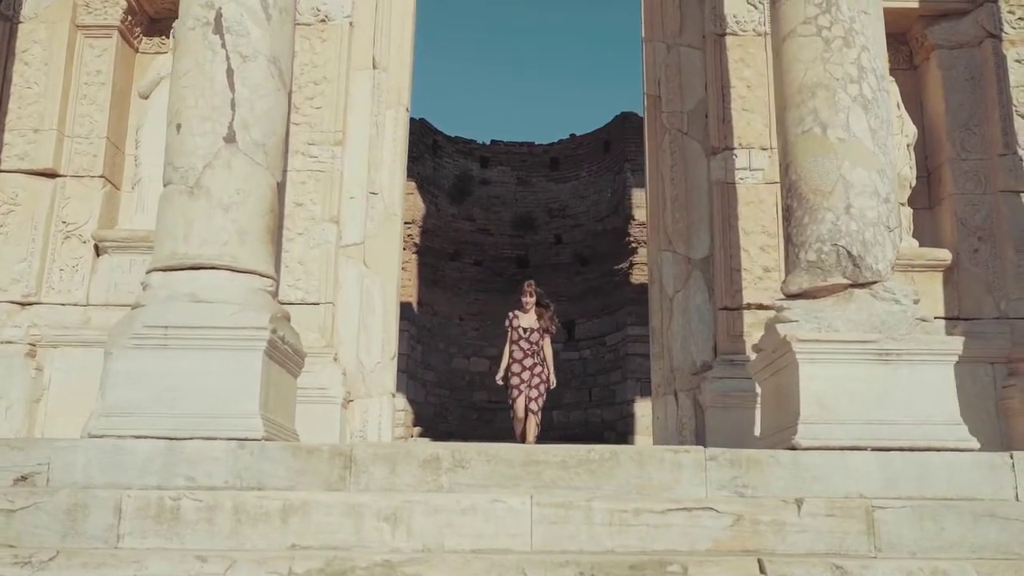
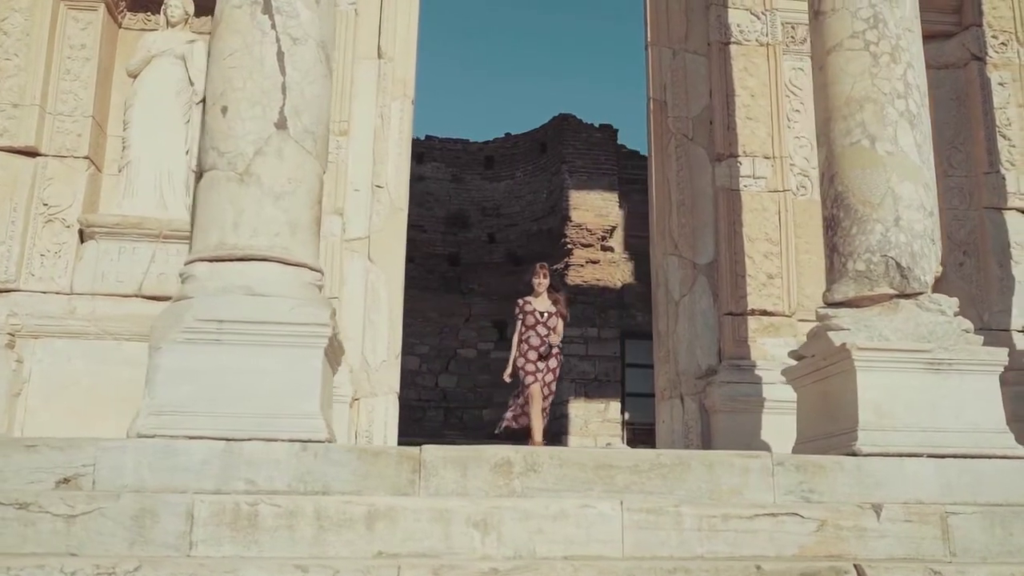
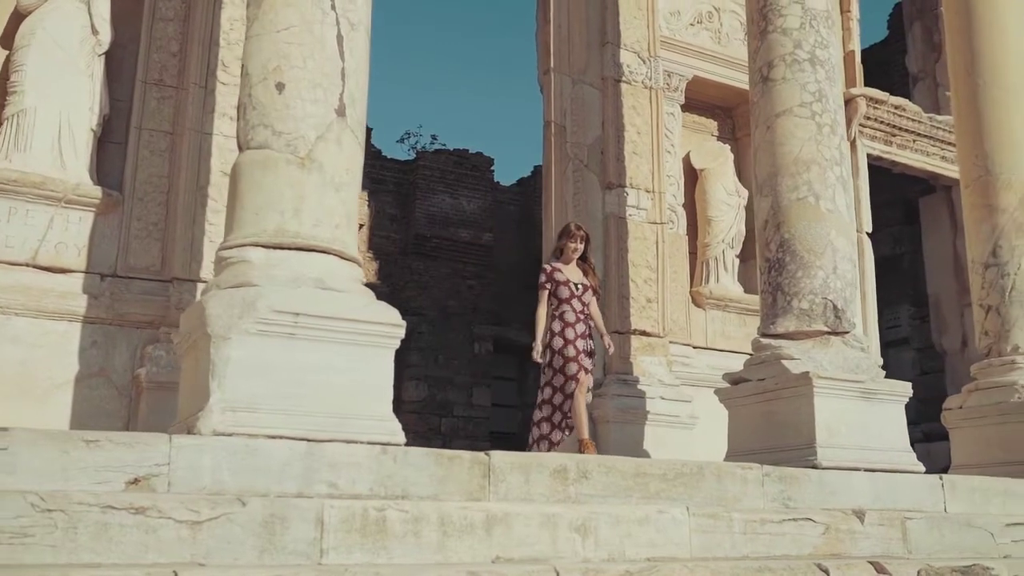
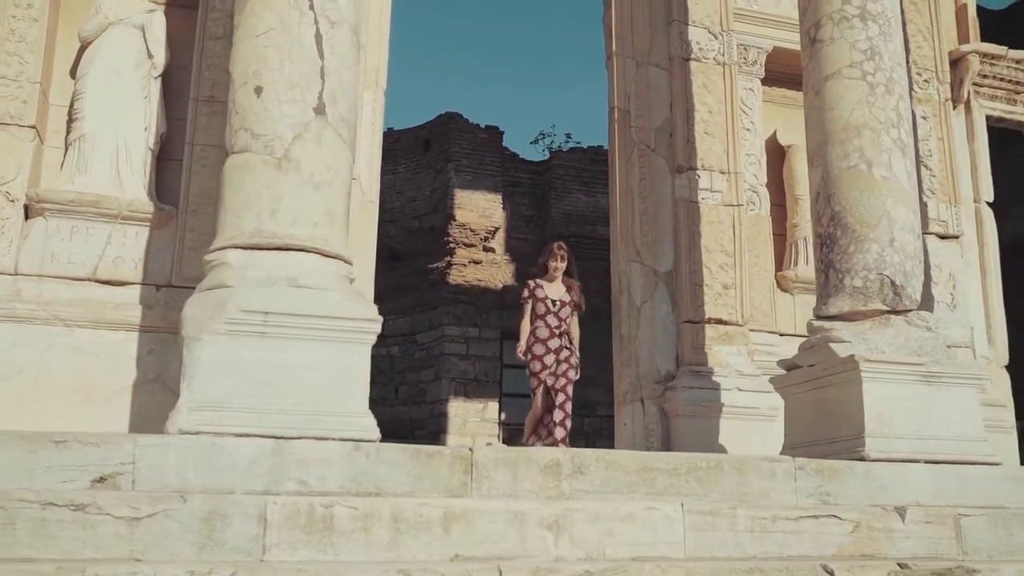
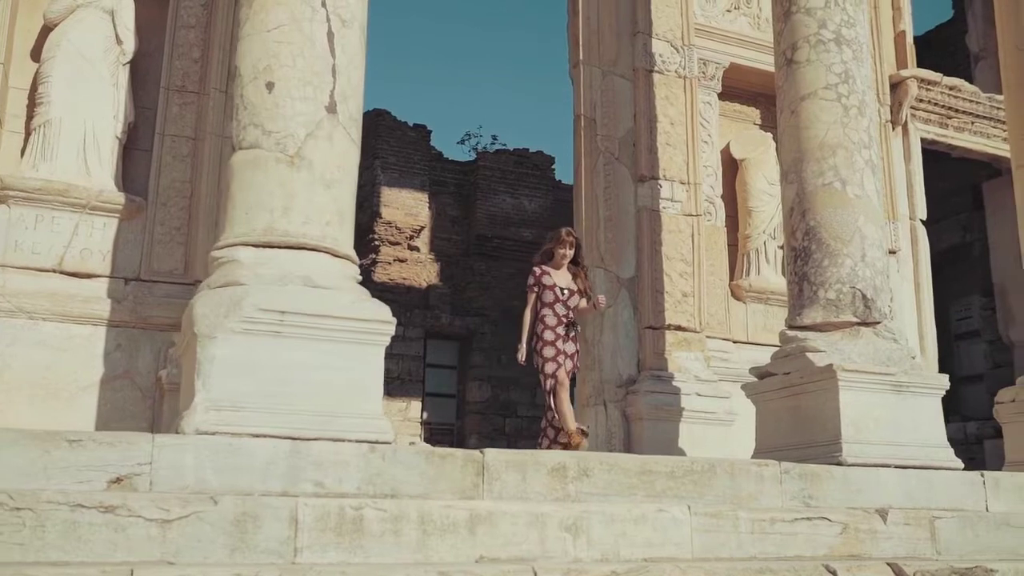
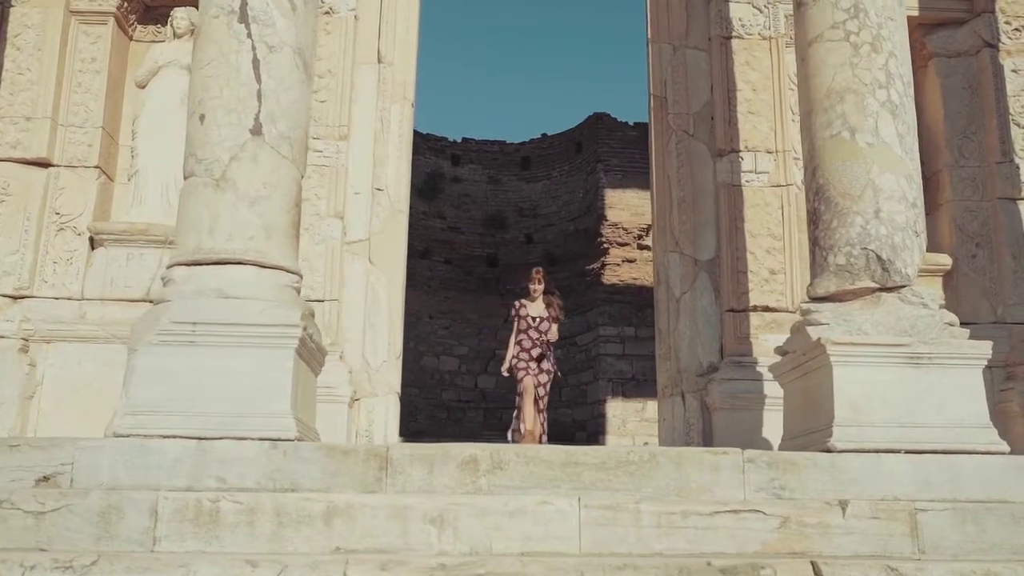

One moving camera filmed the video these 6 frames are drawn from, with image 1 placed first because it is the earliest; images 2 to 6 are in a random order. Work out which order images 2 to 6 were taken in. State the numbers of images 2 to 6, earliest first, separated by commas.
6, 2, 4, 5, 3
